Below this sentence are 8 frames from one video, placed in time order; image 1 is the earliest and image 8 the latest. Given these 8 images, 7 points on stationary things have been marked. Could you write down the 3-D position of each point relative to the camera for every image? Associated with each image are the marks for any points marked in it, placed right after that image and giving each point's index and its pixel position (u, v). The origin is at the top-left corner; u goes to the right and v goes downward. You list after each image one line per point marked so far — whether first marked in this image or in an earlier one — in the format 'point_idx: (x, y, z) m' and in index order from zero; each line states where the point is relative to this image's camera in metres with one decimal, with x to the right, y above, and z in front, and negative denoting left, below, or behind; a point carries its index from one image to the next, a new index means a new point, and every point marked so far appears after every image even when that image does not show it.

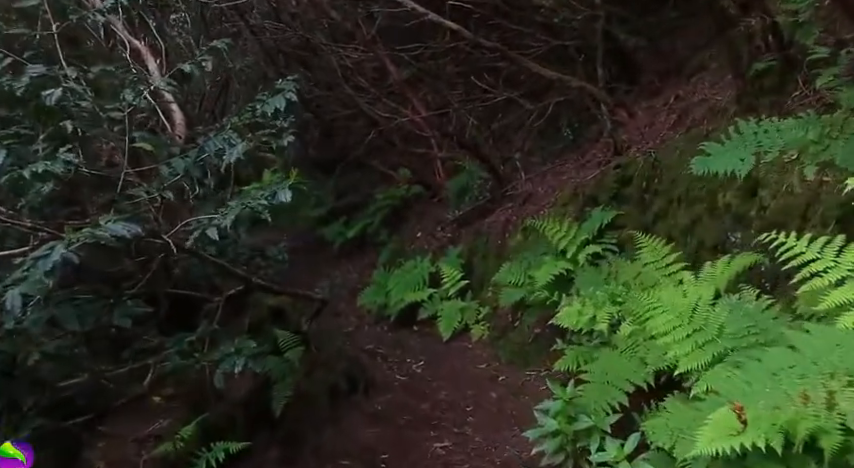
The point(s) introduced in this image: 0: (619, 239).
0: (+1.7, -0.1, +6.7) m
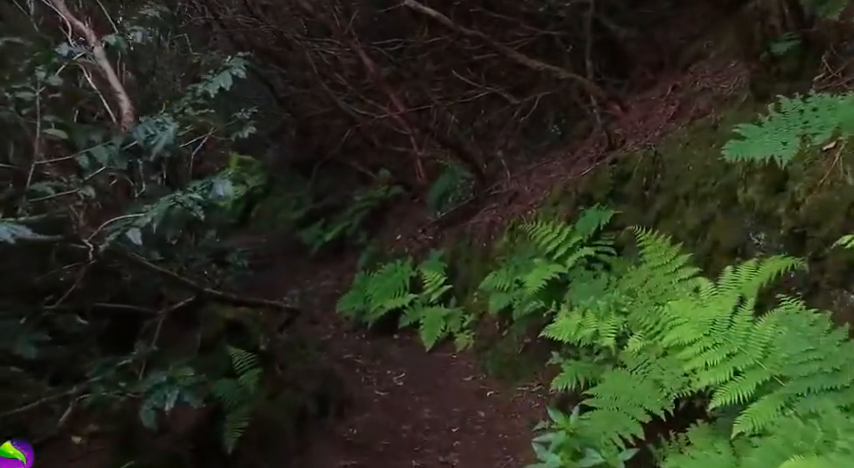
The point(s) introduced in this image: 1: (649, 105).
0: (+1.5, -0.1, +6.1) m
1: (+2.2, +1.3, +7.3) m
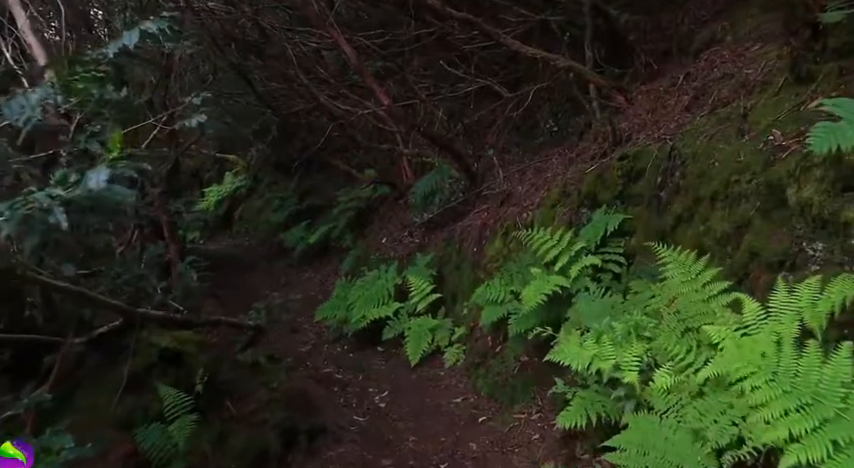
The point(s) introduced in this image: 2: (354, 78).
0: (+1.4, -0.1, +5.4) m
1: (+2.1, +1.2, +6.6) m
2: (-1.2, +2.6, +12.6) m
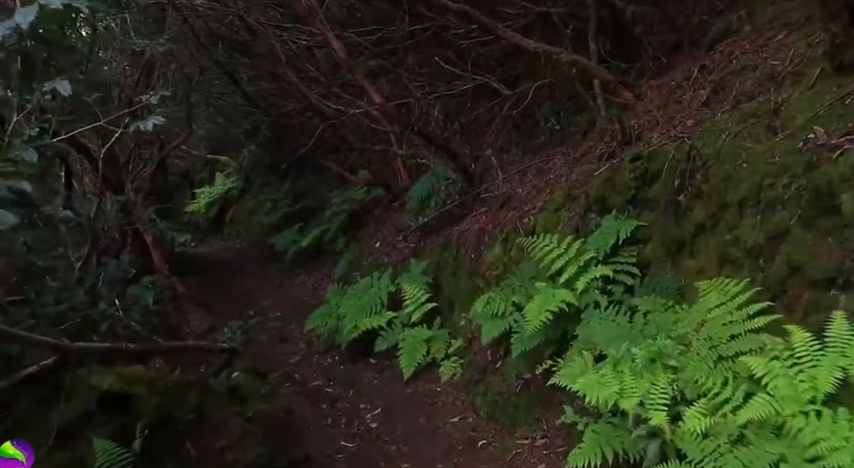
0: (+1.4, -0.2, +4.9) m
1: (+2.0, +1.2, +6.1) m
2: (-1.3, +2.5, +12.1) m
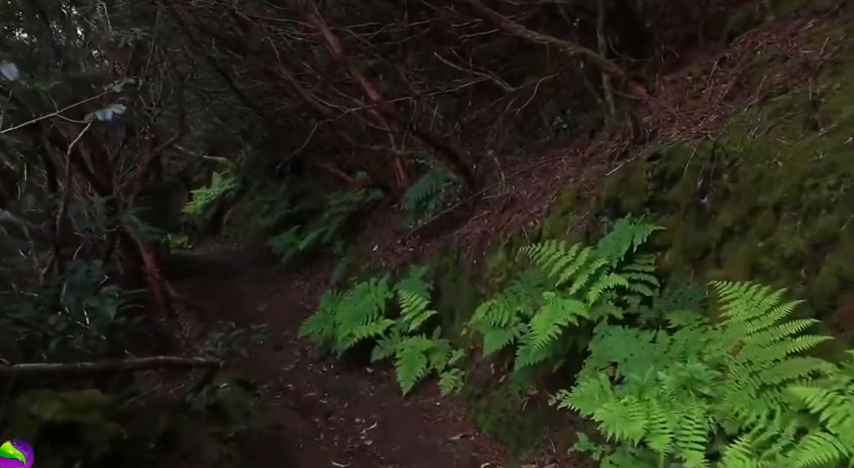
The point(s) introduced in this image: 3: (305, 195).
0: (+1.4, -0.2, +4.5) m
1: (+2.0, +1.1, +5.7) m
2: (-1.3, +2.5, +11.7) m
3: (-2.3, +0.7, +14.5) m
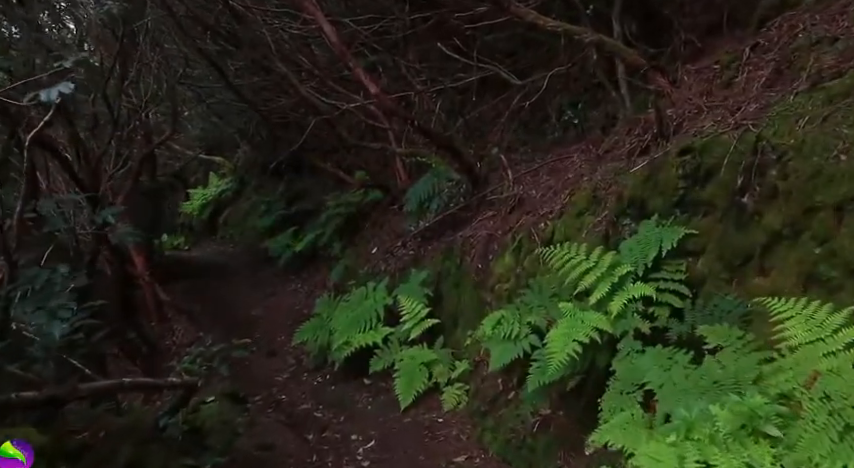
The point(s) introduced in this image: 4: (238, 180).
0: (+1.4, -0.2, +4.0) m
1: (+2.0, +1.1, +5.2) m
2: (-1.3, +2.5, +11.2) m
3: (-2.3, +0.7, +14.0) m
4: (-4.1, +1.2, +16.2) m
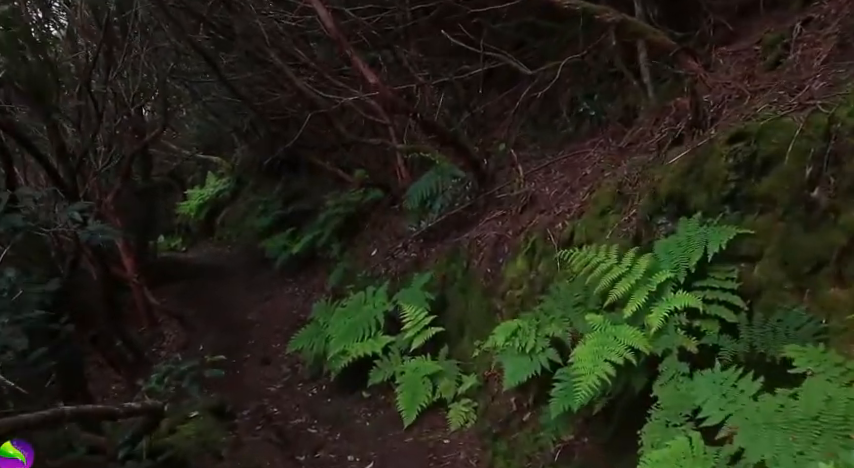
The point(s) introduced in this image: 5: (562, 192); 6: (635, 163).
0: (+1.4, -0.2, +3.4) m
1: (+2.0, +1.1, +4.6) m
2: (-1.2, +2.4, +10.6) m
3: (-2.3, +0.7, +13.4) m
4: (-4.0, +1.1, +15.6) m
5: (+1.1, +0.3, +6.2) m
6: (+1.3, +0.4, +5.0) m
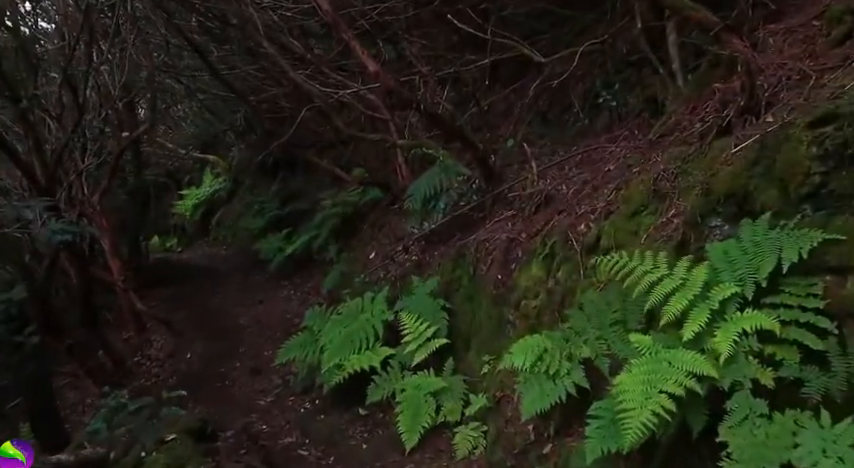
0: (+1.4, -0.2, +2.7) m
1: (+2.1, +1.1, +4.0) m
2: (-1.2, +2.4, +10.0) m
3: (-2.2, +0.7, +12.8) m
4: (-4.0, +1.1, +14.9) m
5: (+1.1, +0.3, +5.5) m
6: (+1.4, +0.4, +4.3) m
